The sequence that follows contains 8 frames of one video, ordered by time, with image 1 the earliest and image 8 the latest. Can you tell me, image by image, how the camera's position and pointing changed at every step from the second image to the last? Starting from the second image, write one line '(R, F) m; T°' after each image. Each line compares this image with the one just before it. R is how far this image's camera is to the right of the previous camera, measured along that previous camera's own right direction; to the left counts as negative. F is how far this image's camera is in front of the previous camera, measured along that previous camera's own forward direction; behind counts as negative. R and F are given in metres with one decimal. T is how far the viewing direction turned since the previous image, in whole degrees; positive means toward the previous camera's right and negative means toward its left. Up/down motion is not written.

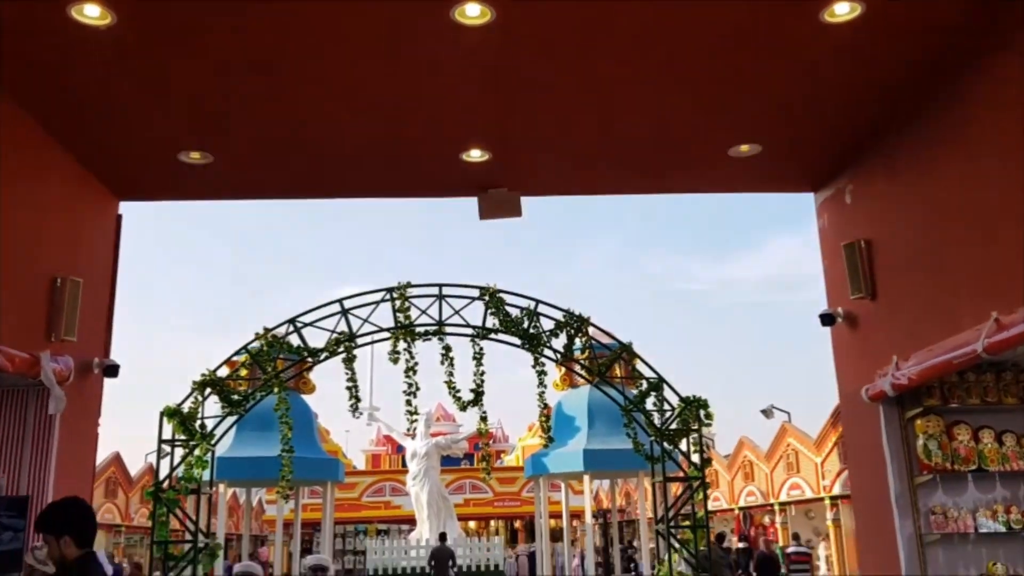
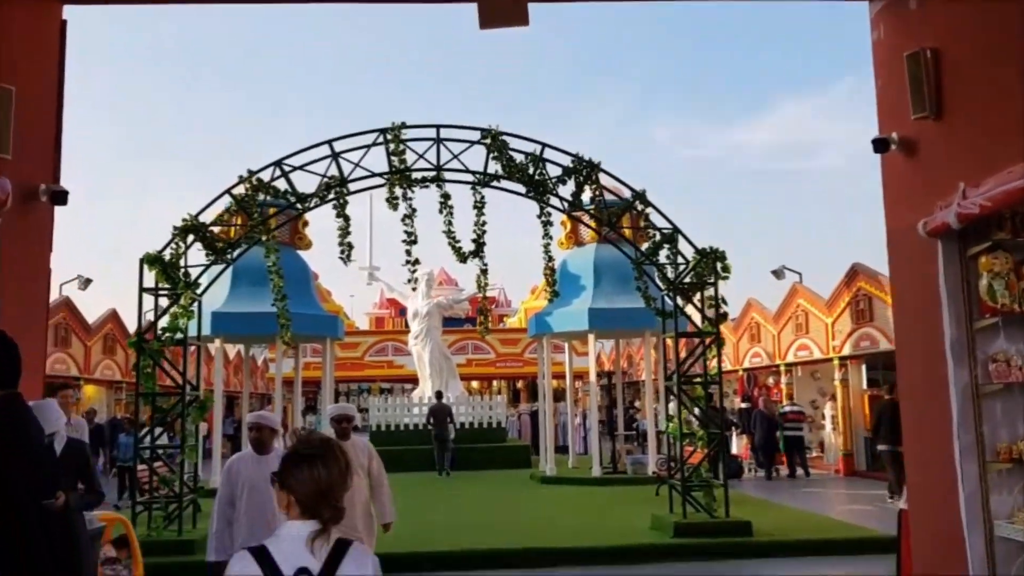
(0.0, +0.7) m; 0°
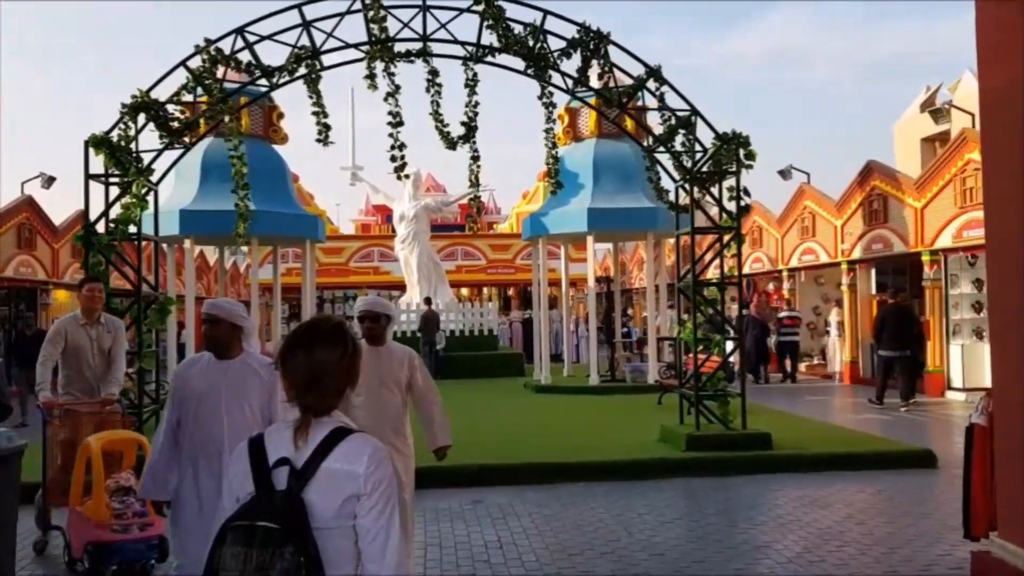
(-0.1, +1.0) m; +1°
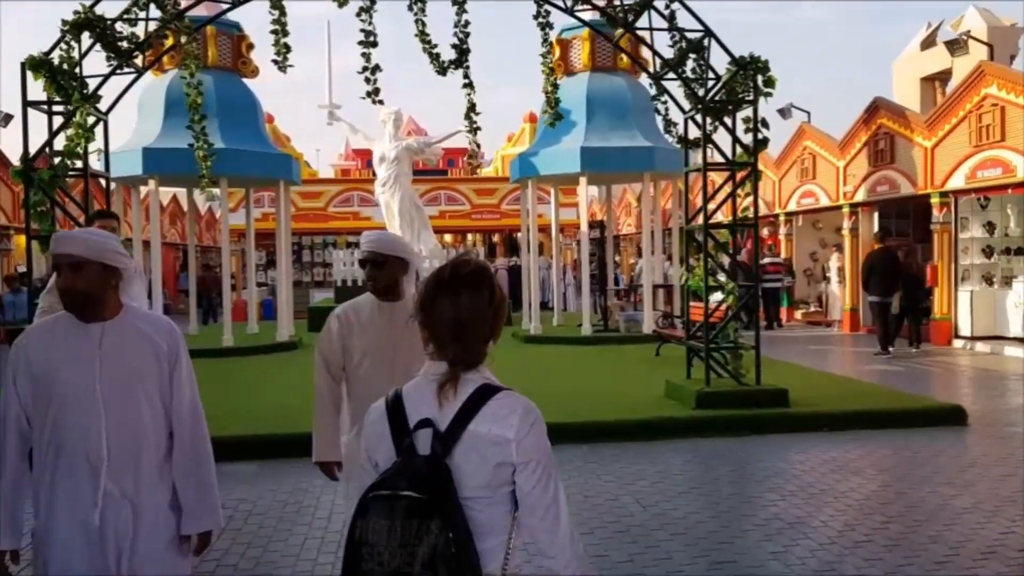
(-0.1, +0.8) m; +1°
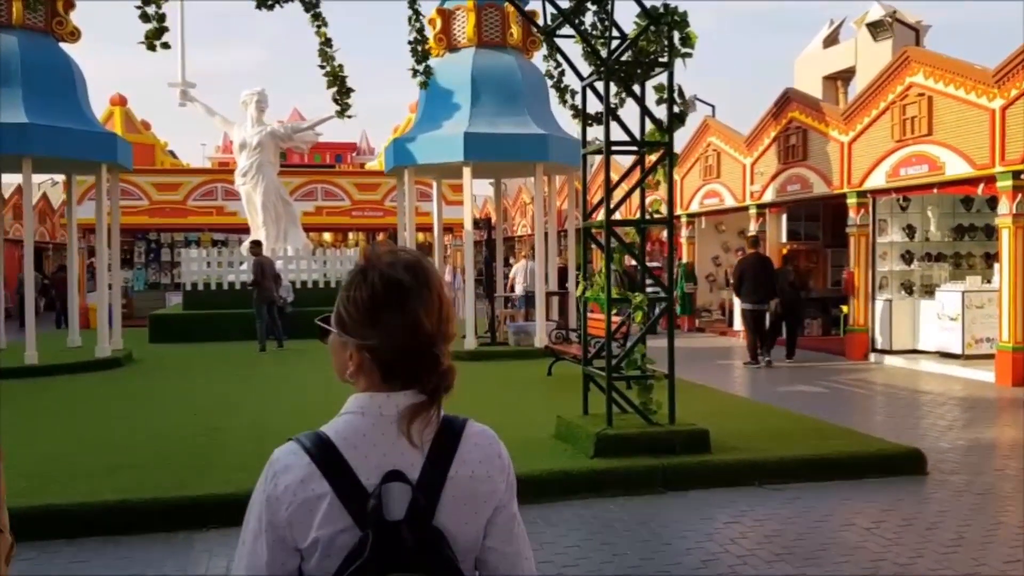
(+0.3, +1.8) m; +6°
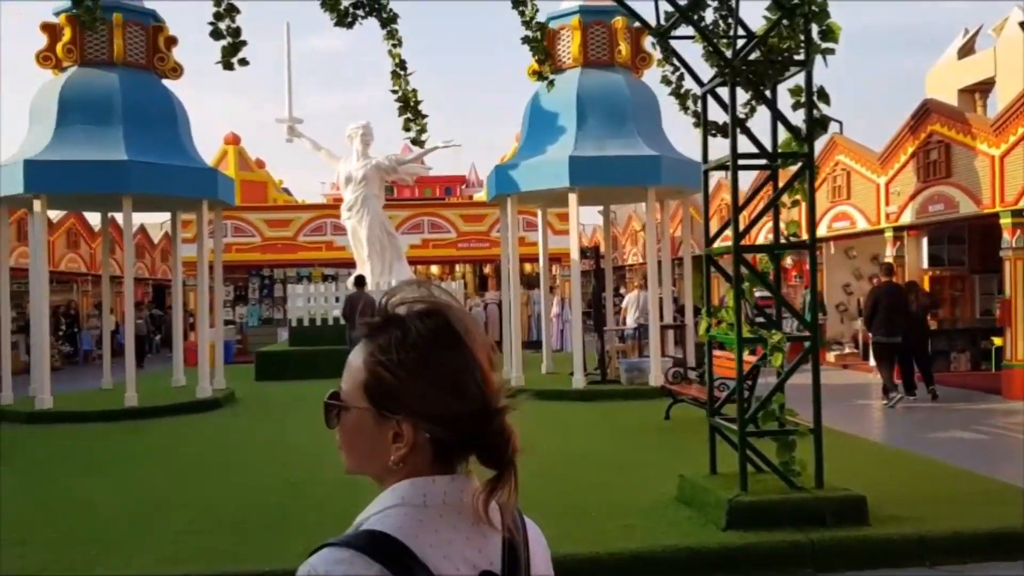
(0.0, +0.8) m; -7°
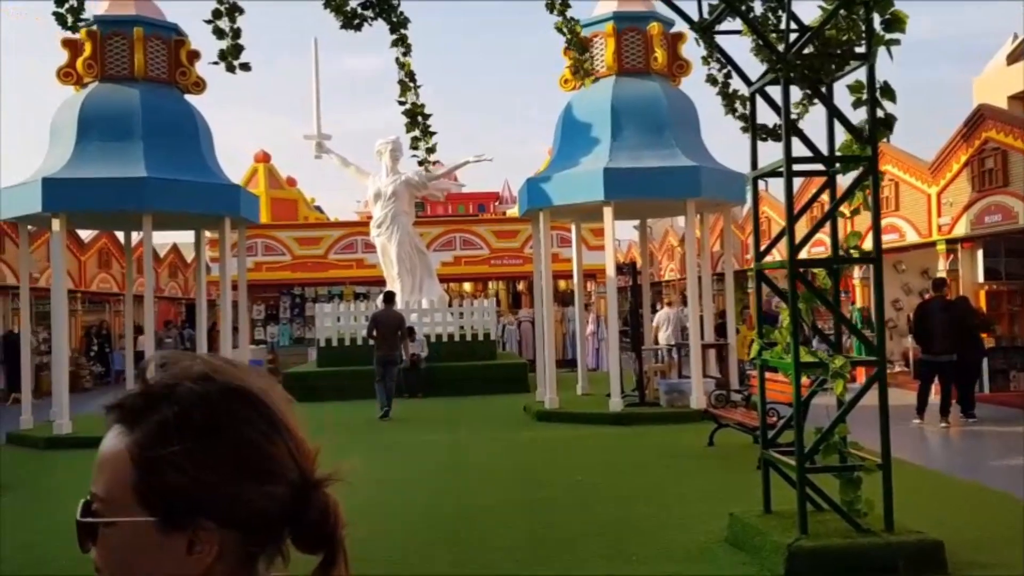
(0.0, +0.5) m; -2°
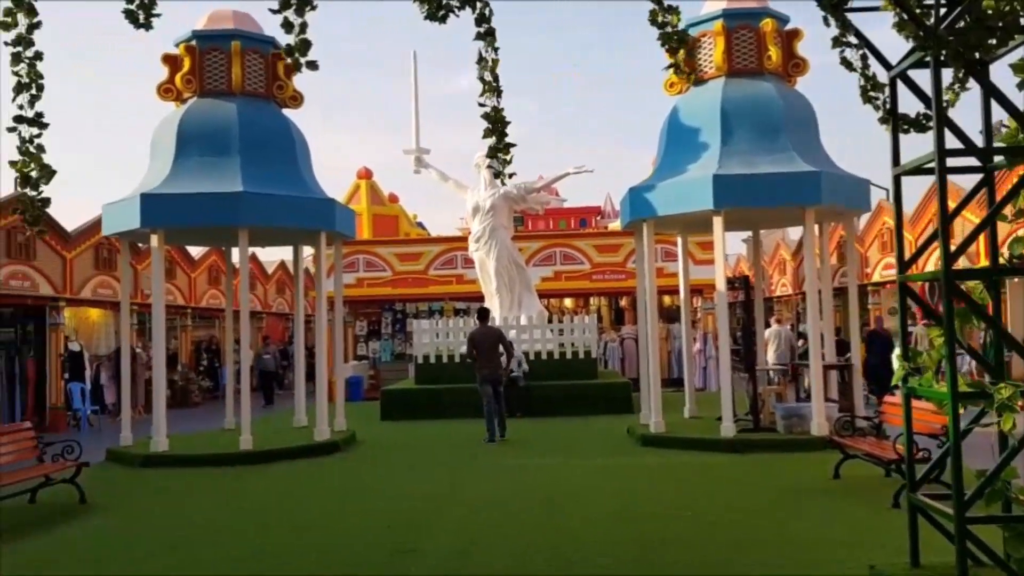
(0.0, +0.5) m; -6°
